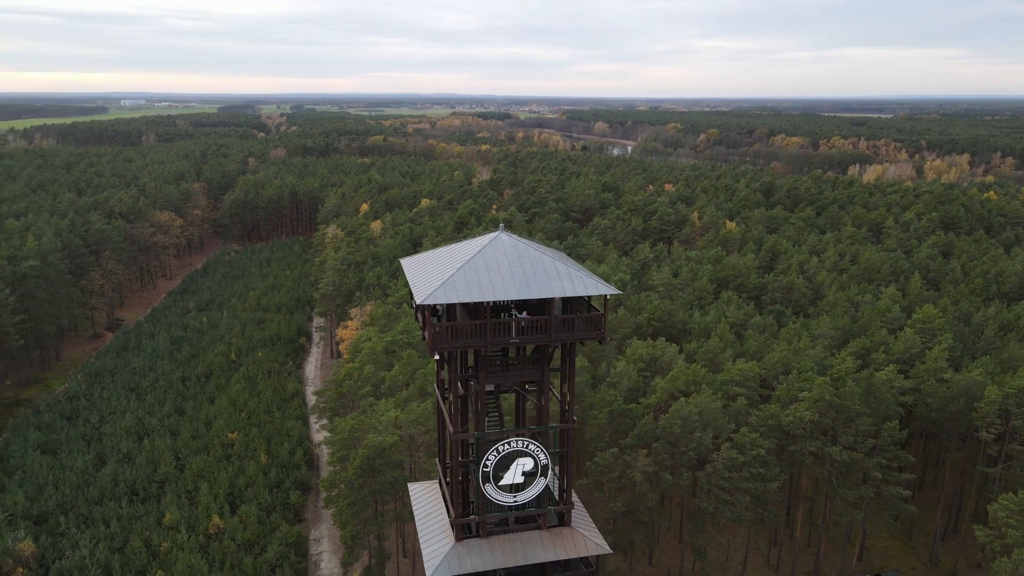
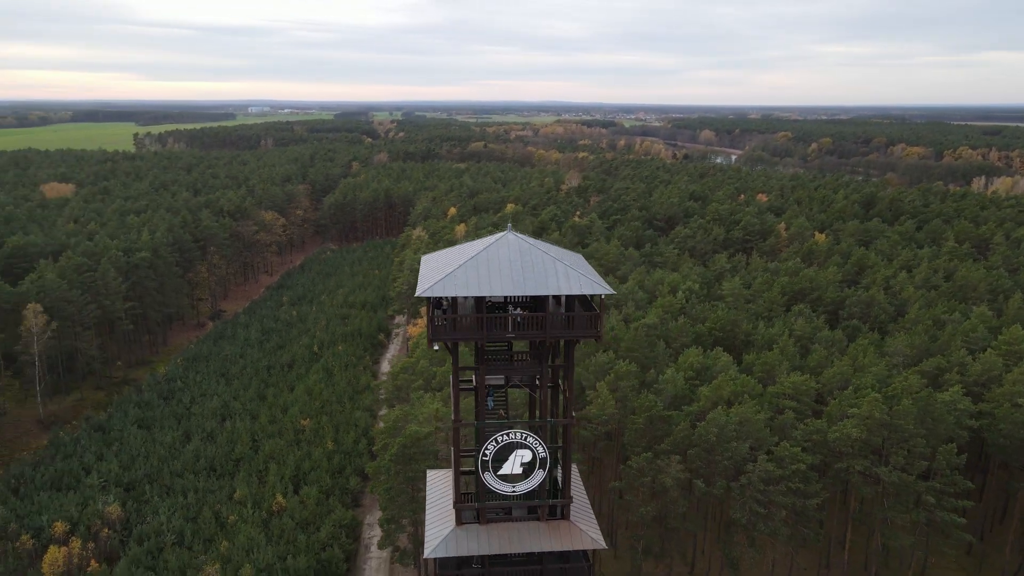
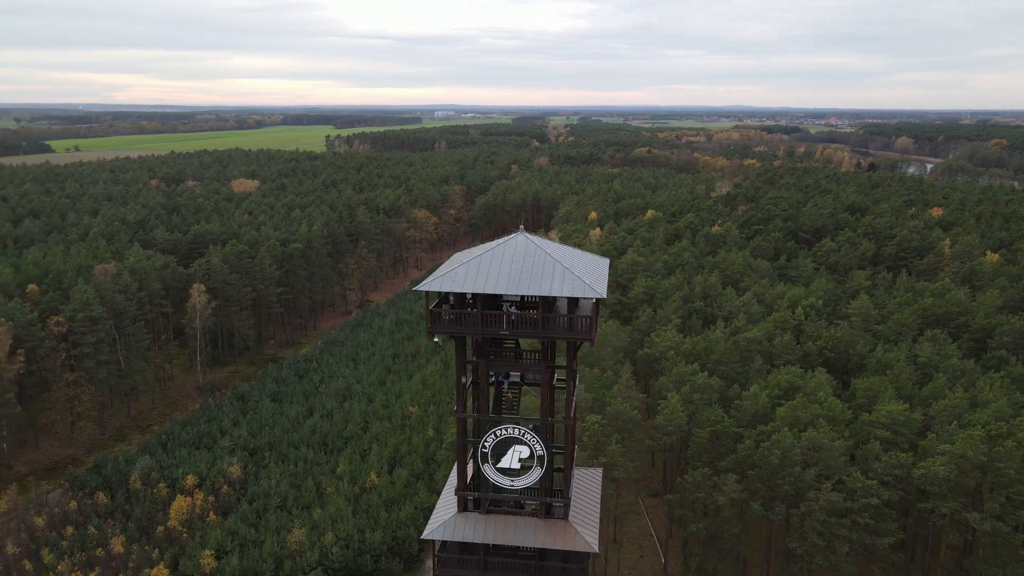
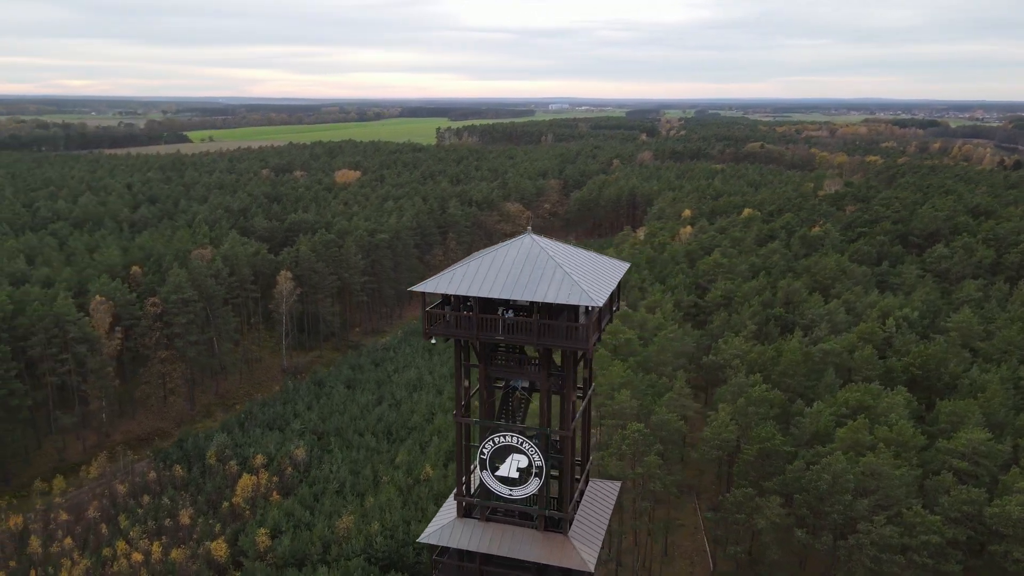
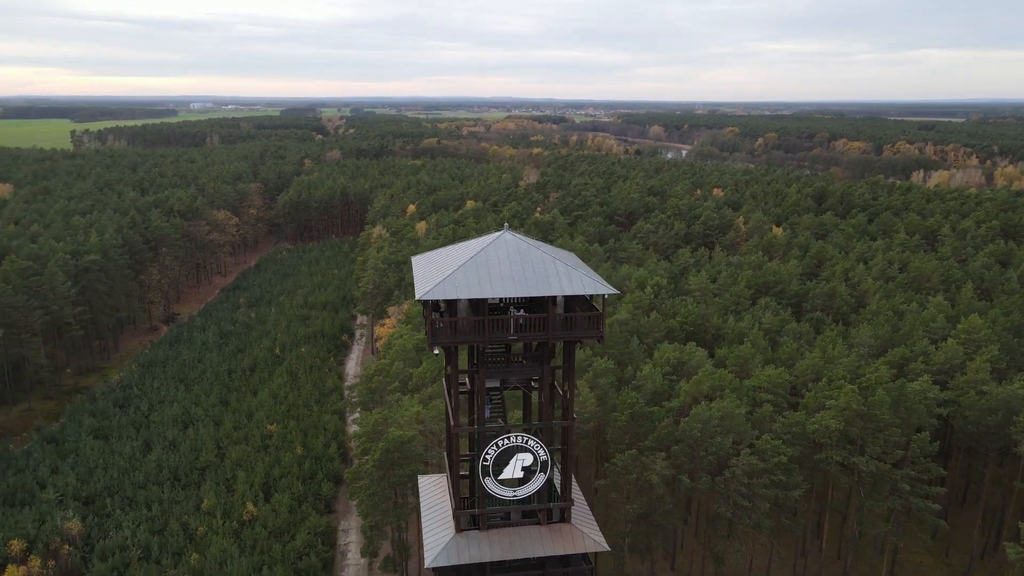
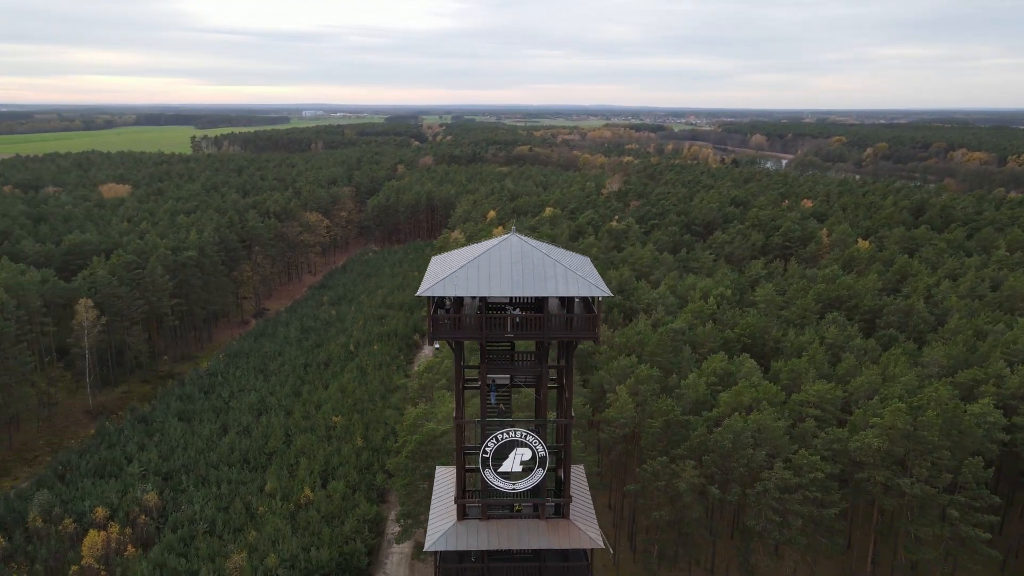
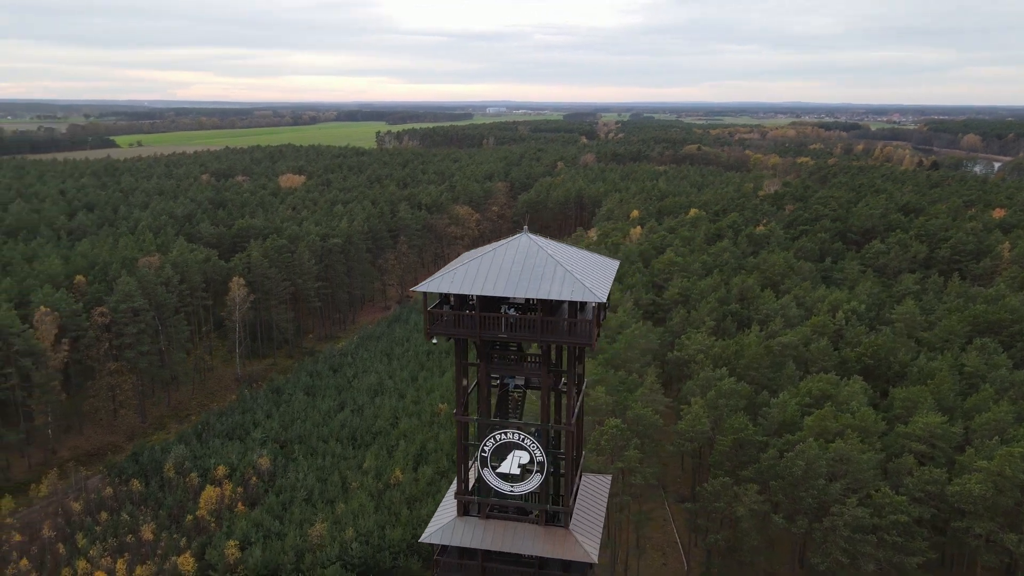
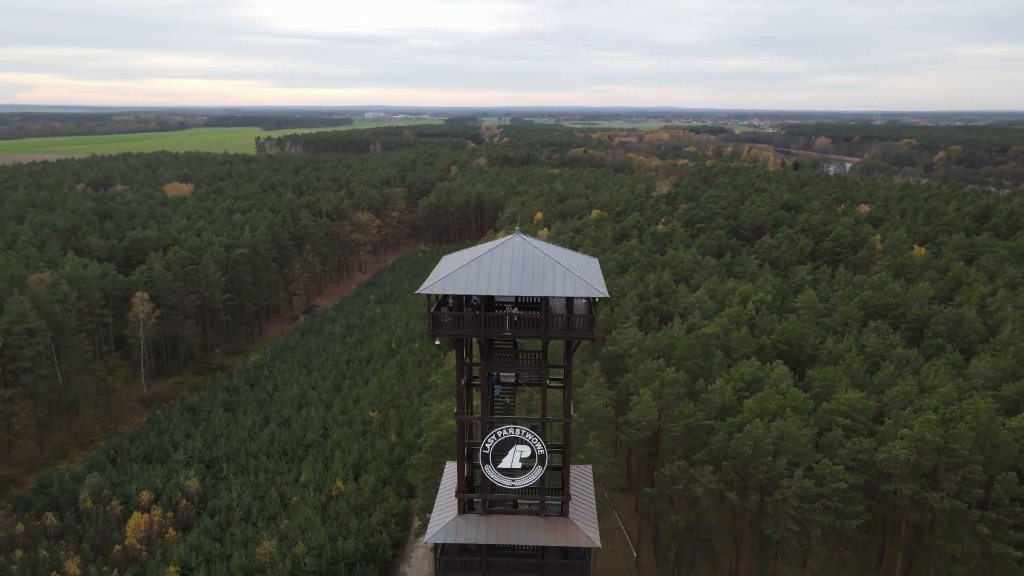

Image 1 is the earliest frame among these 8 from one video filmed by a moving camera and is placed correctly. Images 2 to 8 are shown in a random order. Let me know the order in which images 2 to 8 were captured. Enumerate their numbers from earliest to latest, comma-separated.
5, 2, 6, 8, 3, 7, 4
